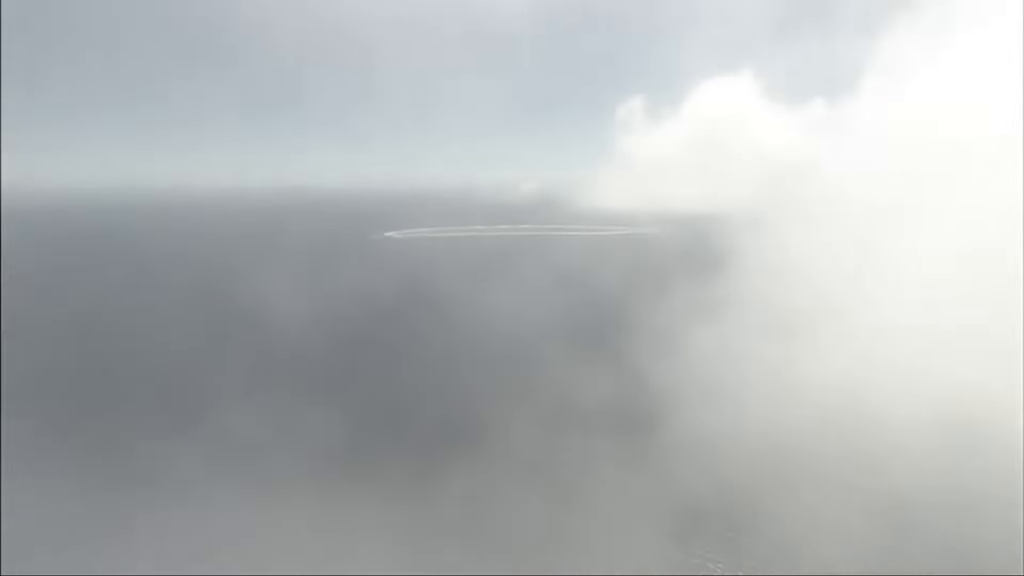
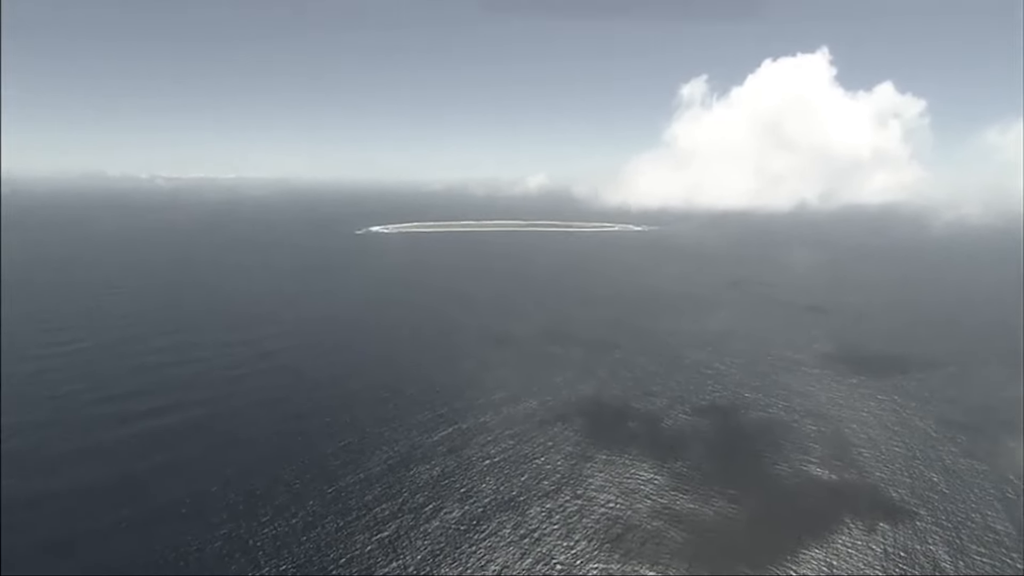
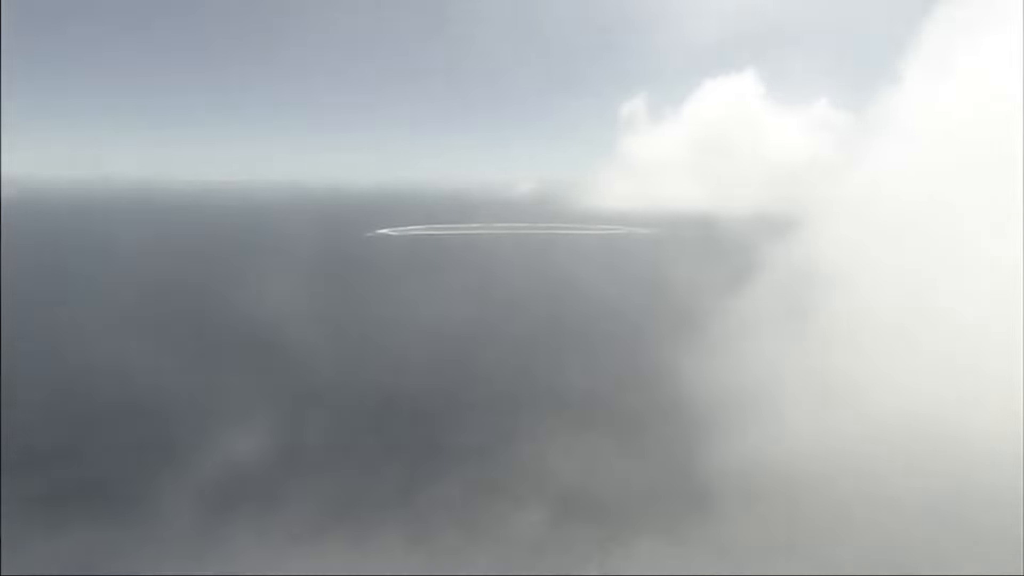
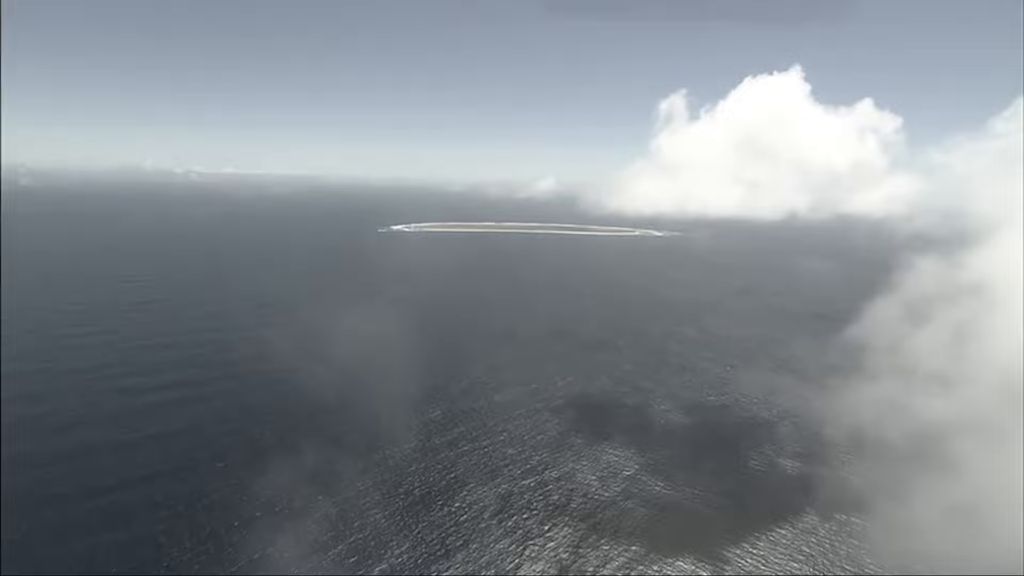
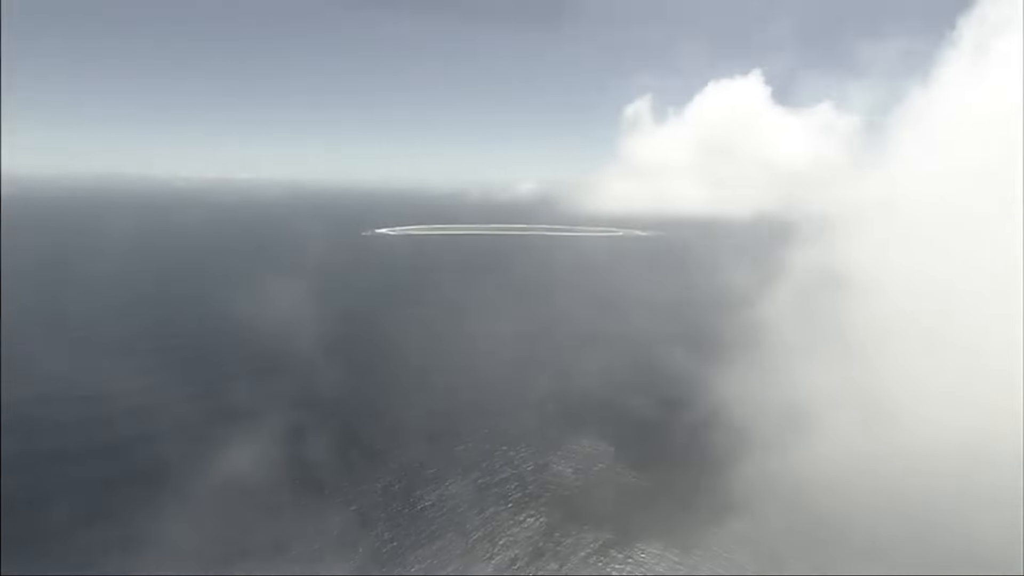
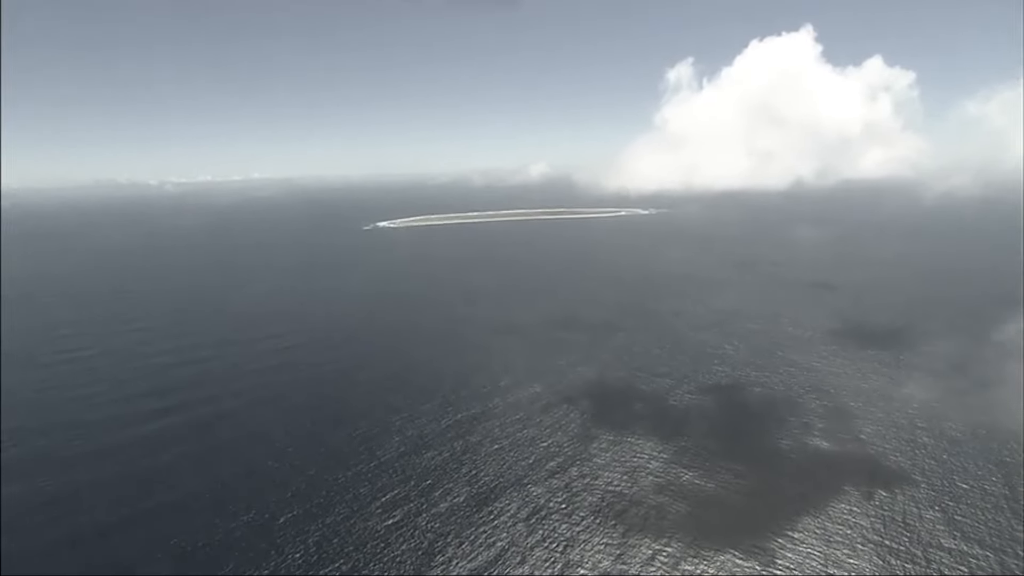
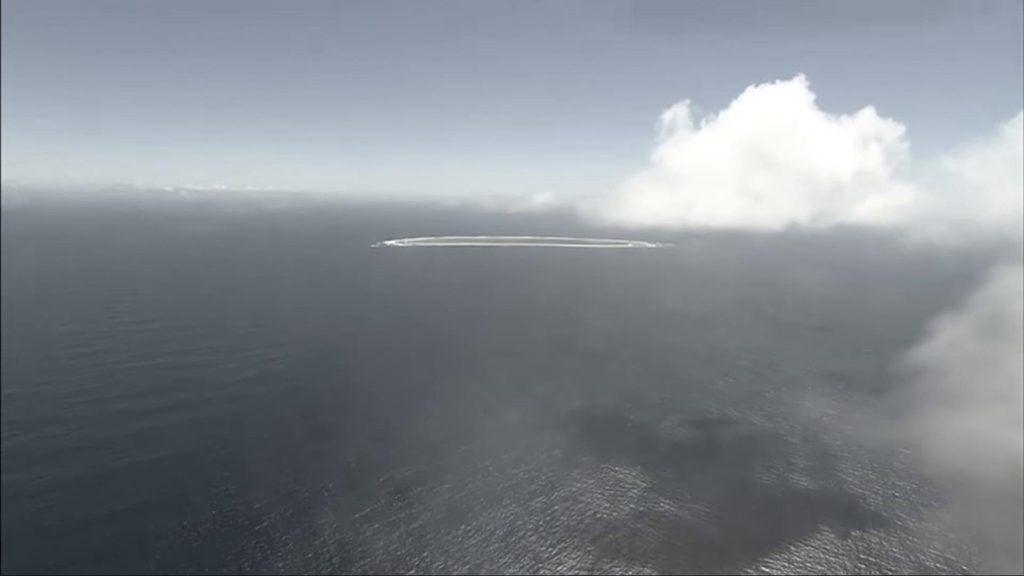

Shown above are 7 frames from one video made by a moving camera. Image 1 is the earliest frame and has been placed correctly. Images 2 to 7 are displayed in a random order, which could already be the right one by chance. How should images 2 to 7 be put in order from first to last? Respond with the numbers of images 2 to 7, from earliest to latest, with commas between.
3, 5, 4, 7, 6, 2
